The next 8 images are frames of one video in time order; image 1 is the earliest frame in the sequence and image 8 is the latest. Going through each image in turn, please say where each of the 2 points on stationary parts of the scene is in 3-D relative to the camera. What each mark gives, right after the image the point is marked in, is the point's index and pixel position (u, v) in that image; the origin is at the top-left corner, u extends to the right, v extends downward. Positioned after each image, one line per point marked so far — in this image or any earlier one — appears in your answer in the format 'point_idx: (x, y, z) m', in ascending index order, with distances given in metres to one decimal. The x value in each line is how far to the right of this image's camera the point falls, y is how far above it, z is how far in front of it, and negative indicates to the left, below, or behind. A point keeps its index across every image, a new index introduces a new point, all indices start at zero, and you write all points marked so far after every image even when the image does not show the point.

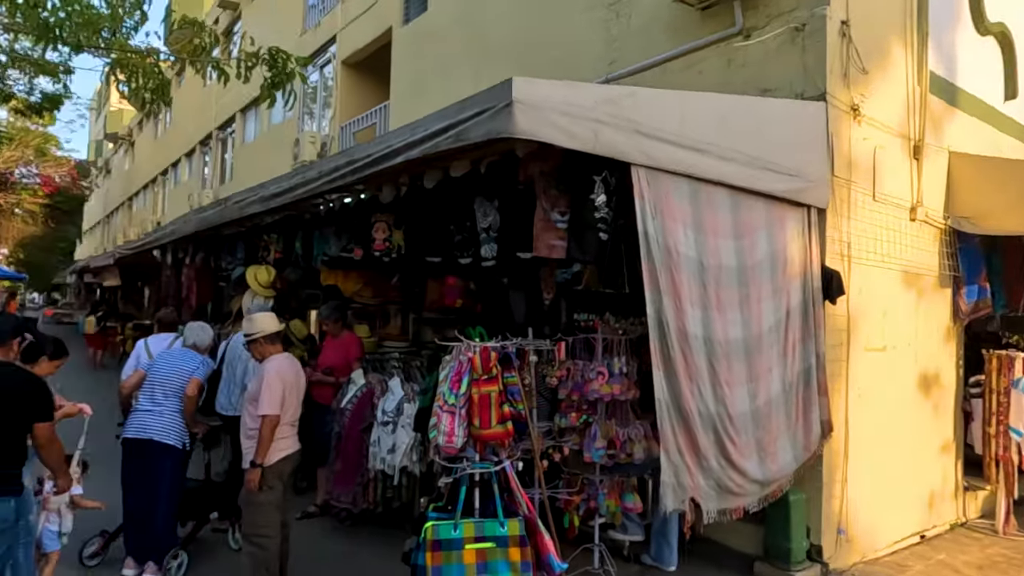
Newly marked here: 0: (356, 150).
0: (-1.2, +1.1, +5.3) m
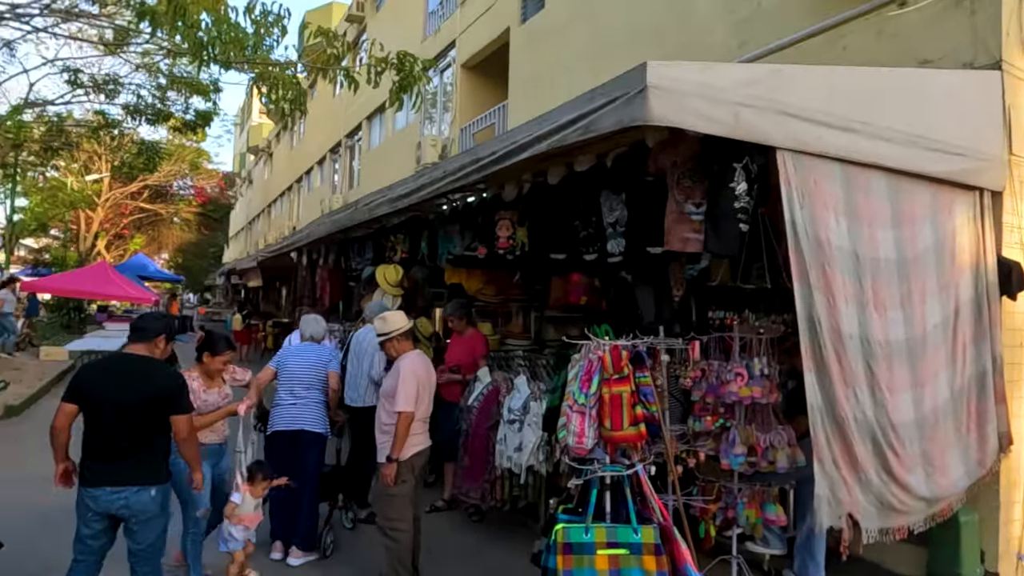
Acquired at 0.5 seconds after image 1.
0: (-0.2, +1.1, +5.3) m
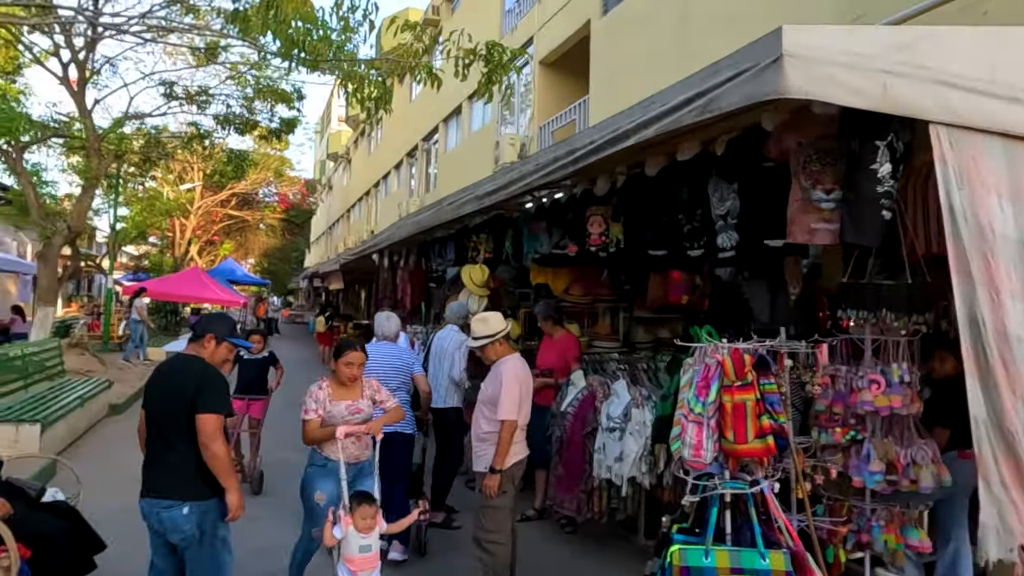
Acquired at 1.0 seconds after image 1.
0: (+0.5, +1.1, +5.0) m
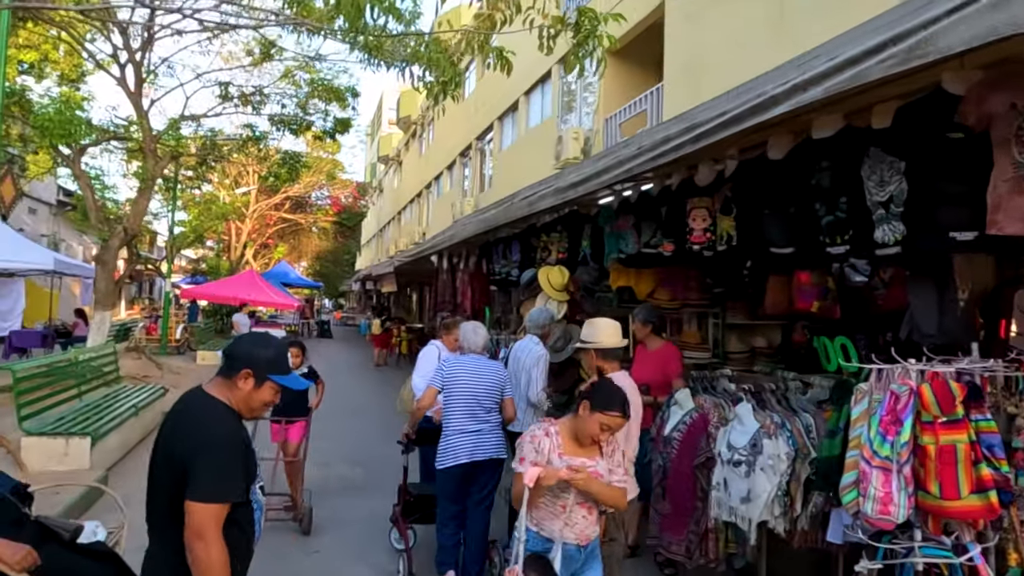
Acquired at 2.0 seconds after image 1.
0: (+1.1, +1.1, +4.2) m
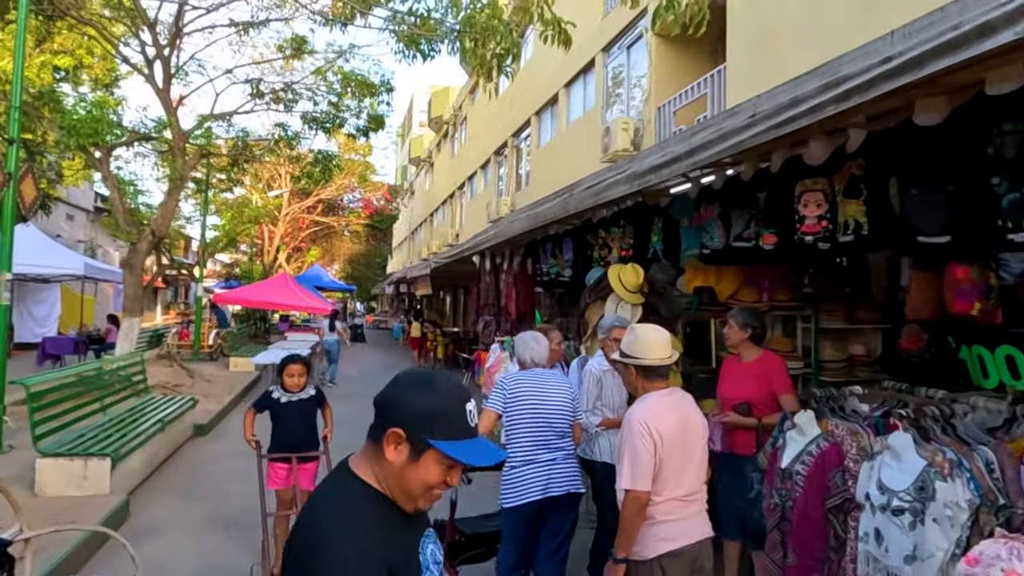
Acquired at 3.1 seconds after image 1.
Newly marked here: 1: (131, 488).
0: (+1.6, +1.1, +3.4) m
1: (-3.8, -2.0, +6.6) m
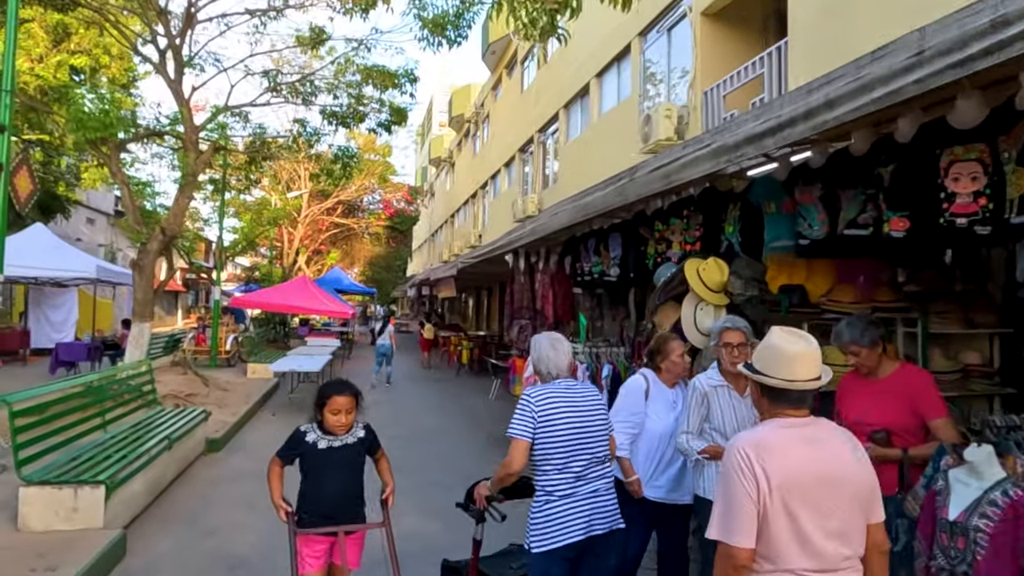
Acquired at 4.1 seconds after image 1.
0: (+1.9, +1.1, +2.5) m
1: (-3.3, -2.0, +5.8) m
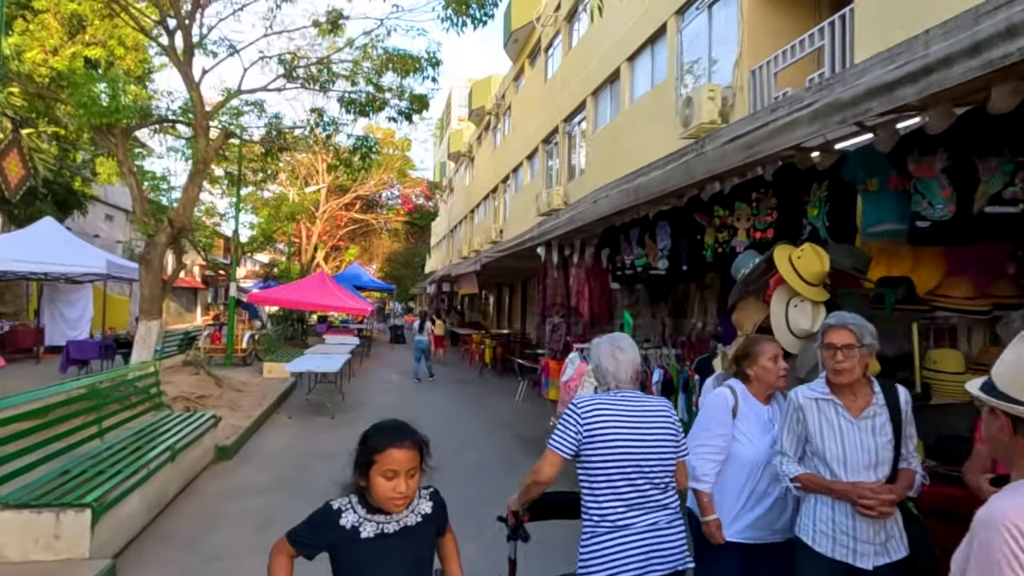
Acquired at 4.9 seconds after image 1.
0: (+2.2, +1.2, +1.6) m
1: (-3.0, -2.0, +5.1) m
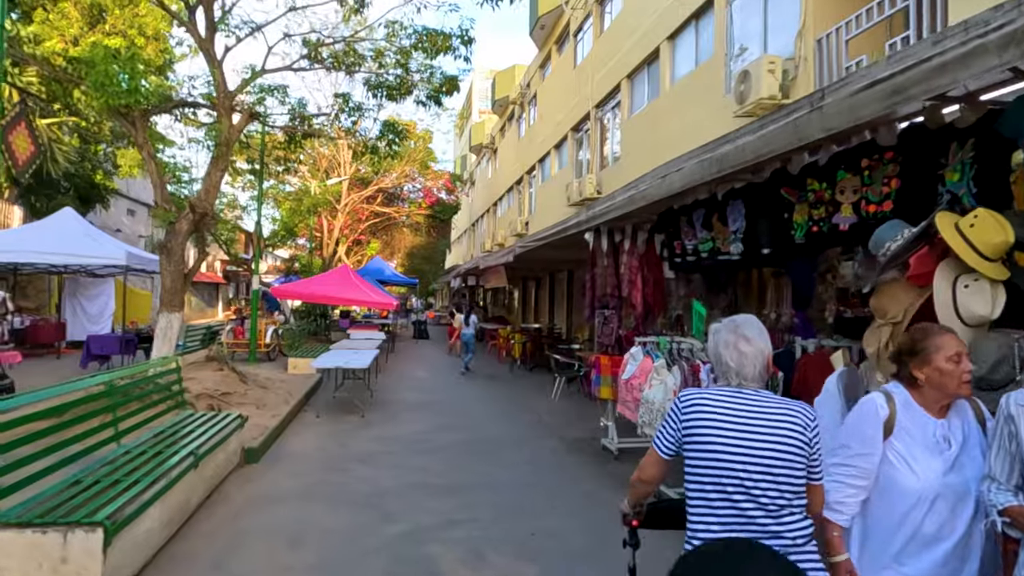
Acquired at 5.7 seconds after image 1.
0: (+2.6, +1.3, +0.9) m
1: (-2.5, -1.9, +4.5) m
